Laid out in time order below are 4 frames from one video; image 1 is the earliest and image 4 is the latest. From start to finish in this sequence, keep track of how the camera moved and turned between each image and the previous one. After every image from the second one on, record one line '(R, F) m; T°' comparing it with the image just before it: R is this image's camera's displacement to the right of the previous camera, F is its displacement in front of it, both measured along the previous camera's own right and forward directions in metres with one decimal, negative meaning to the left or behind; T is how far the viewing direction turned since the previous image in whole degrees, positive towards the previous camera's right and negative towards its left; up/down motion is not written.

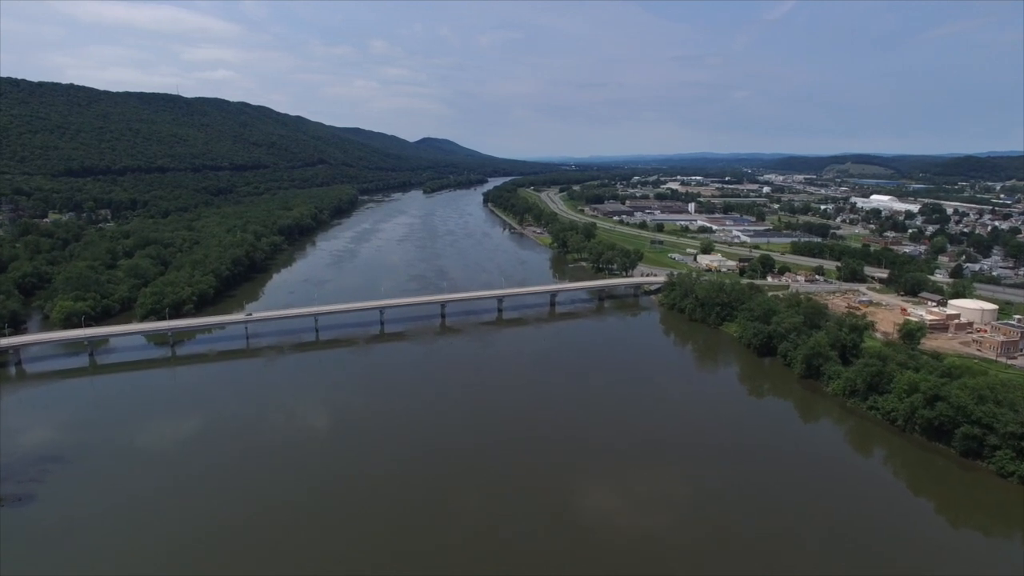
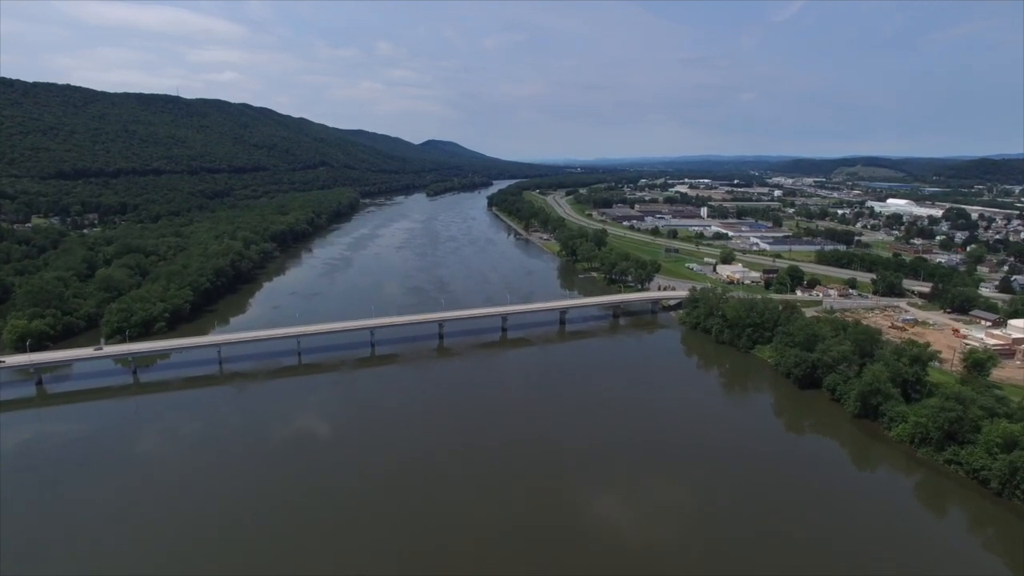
(0.0, +2.1) m; 0°
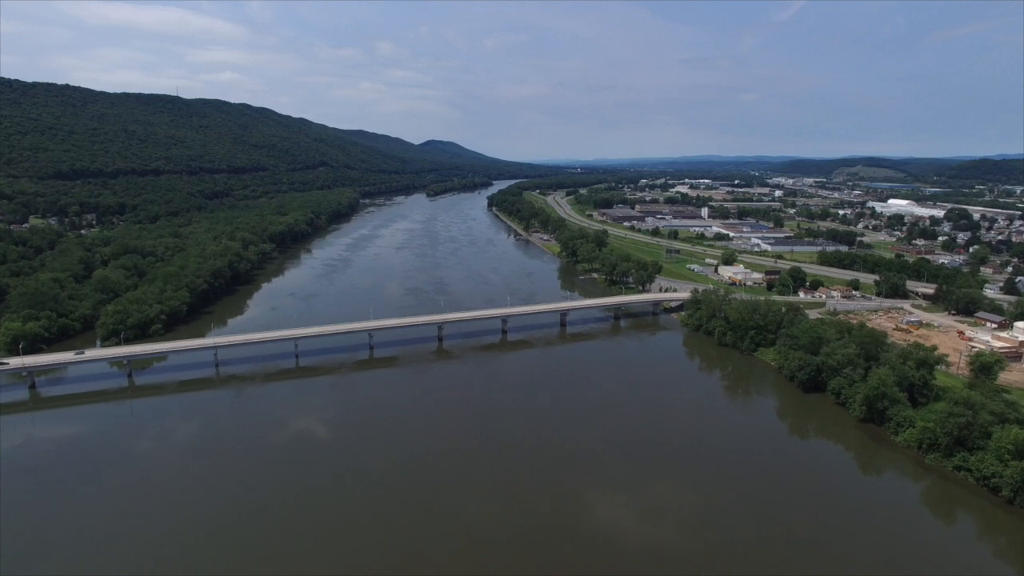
(0.0, +0.2) m; 0°
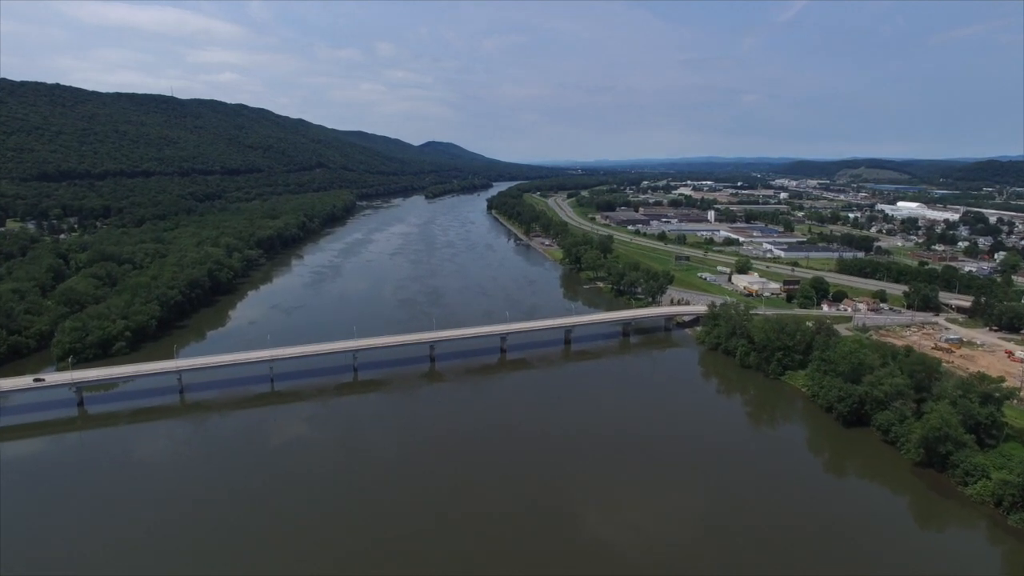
(0.0, +1.8) m; 0°
